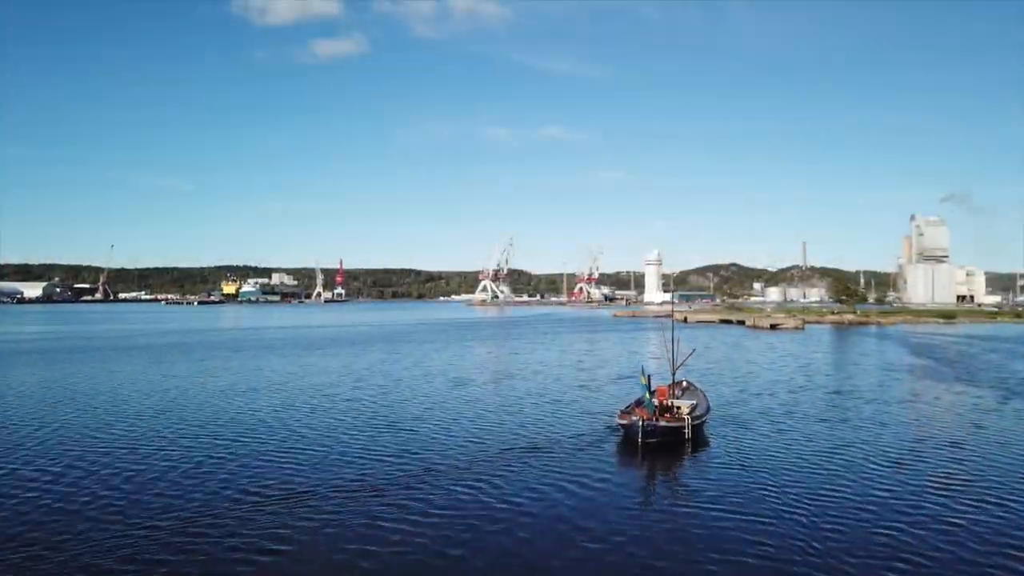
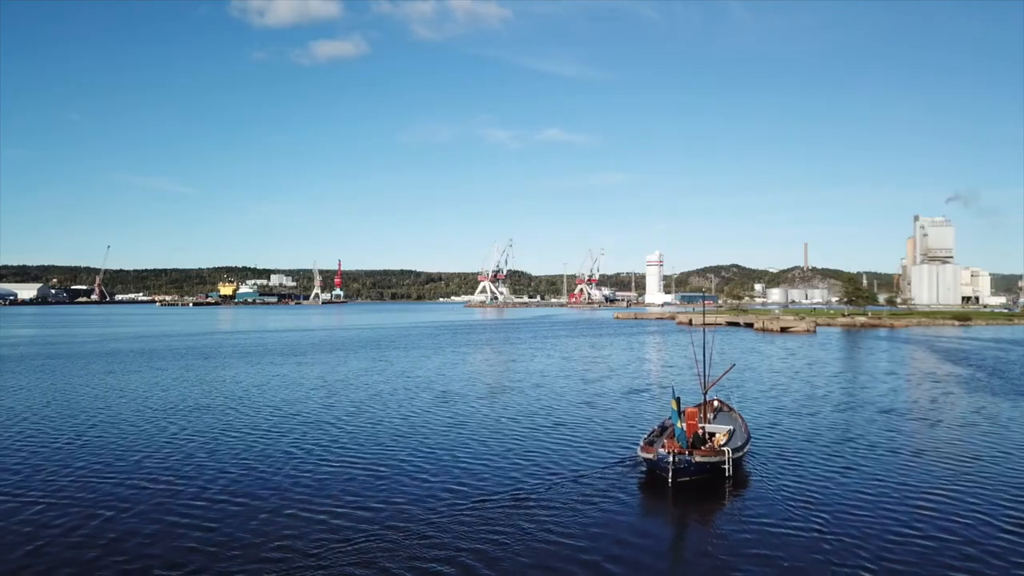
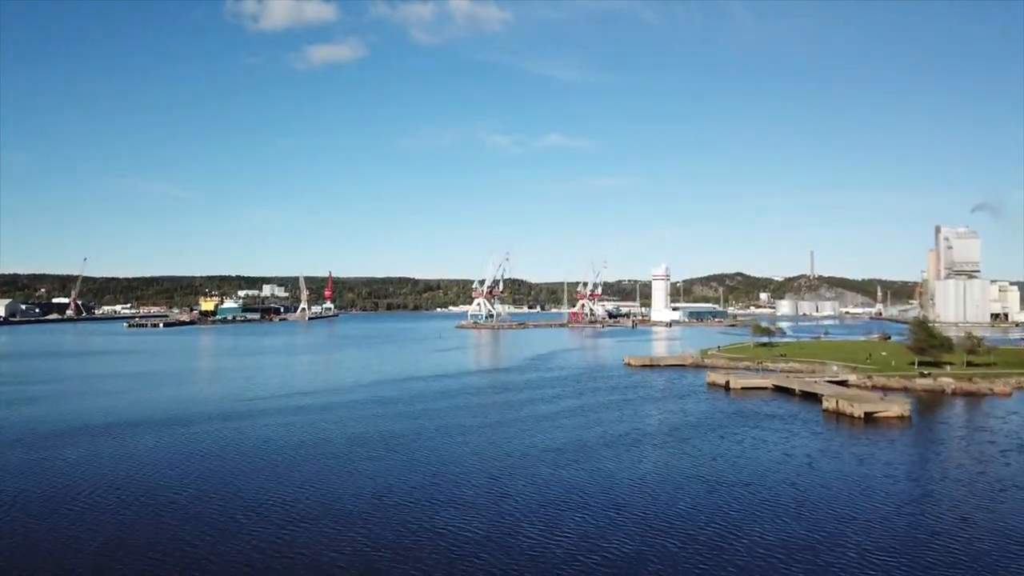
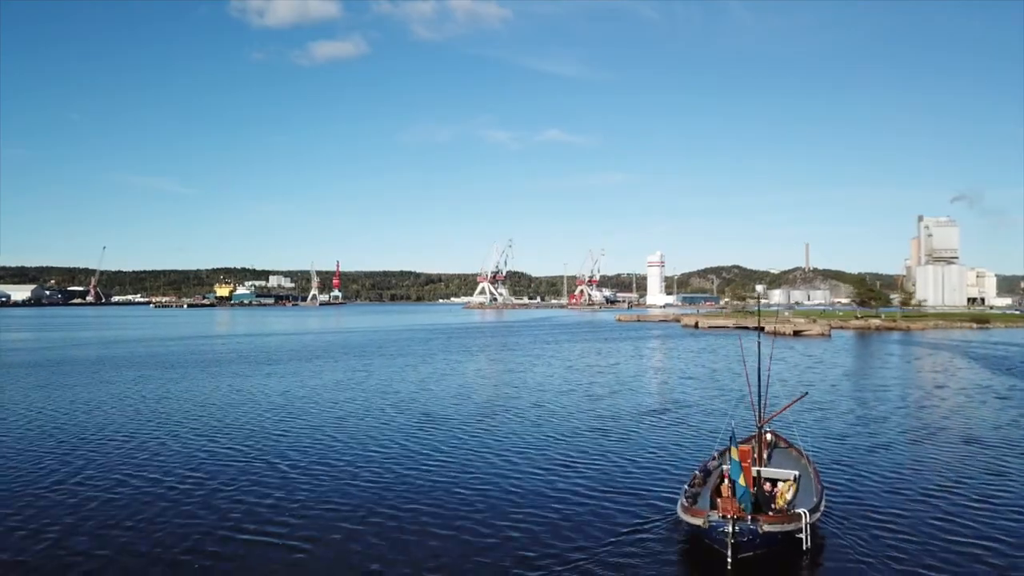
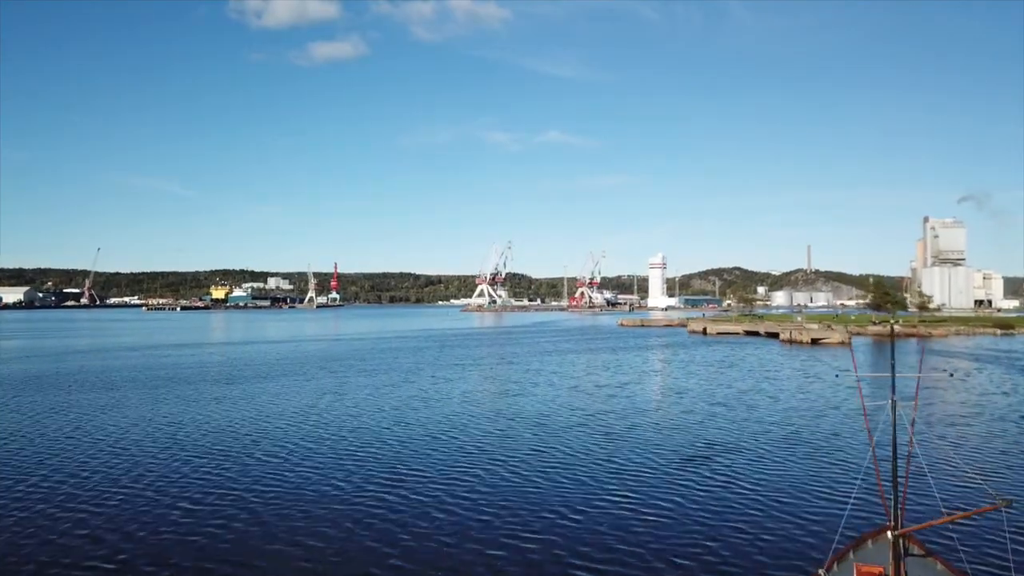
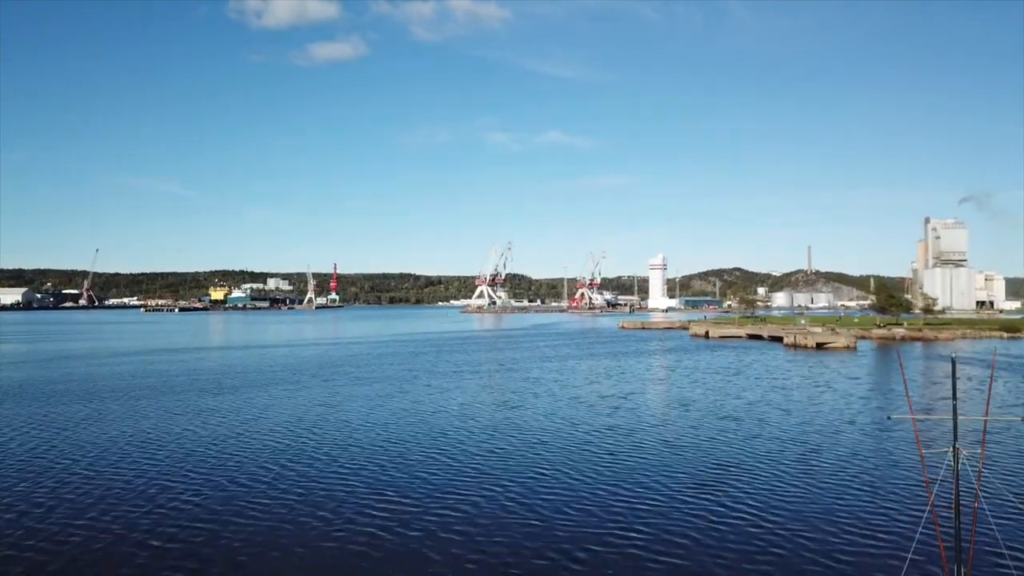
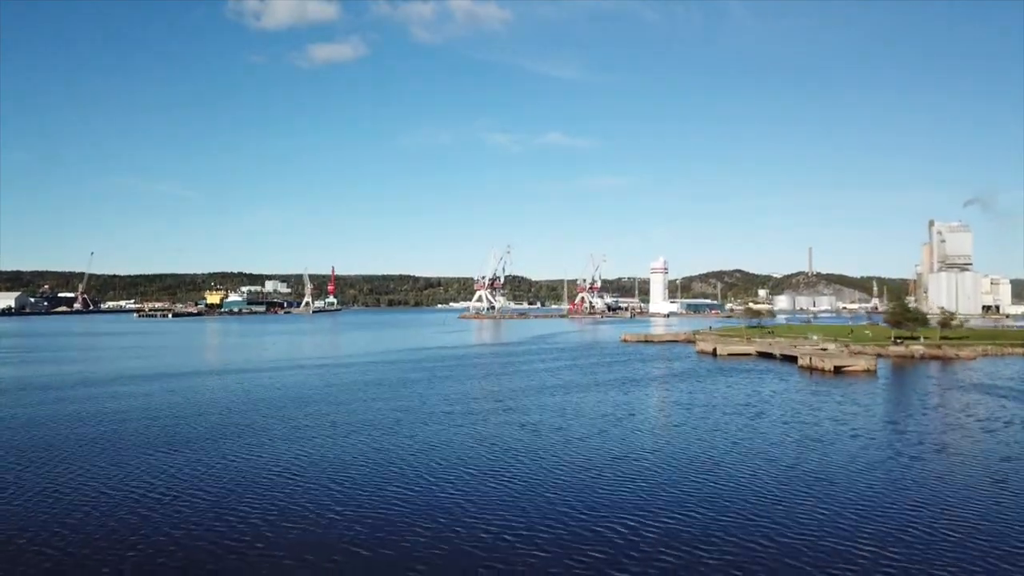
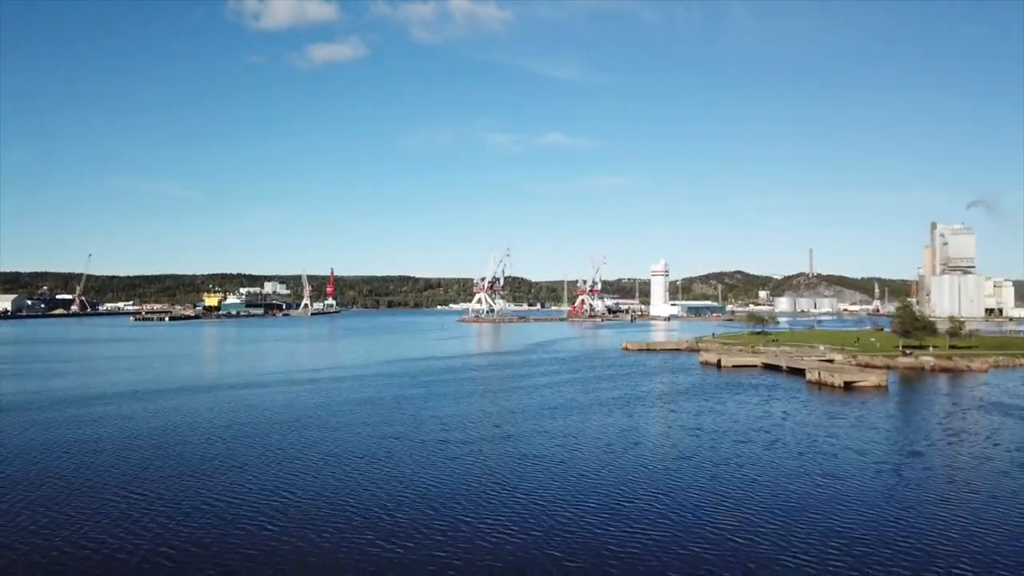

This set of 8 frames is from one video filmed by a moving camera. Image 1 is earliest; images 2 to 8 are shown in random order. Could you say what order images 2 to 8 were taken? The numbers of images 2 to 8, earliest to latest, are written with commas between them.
2, 4, 5, 6, 7, 8, 3
